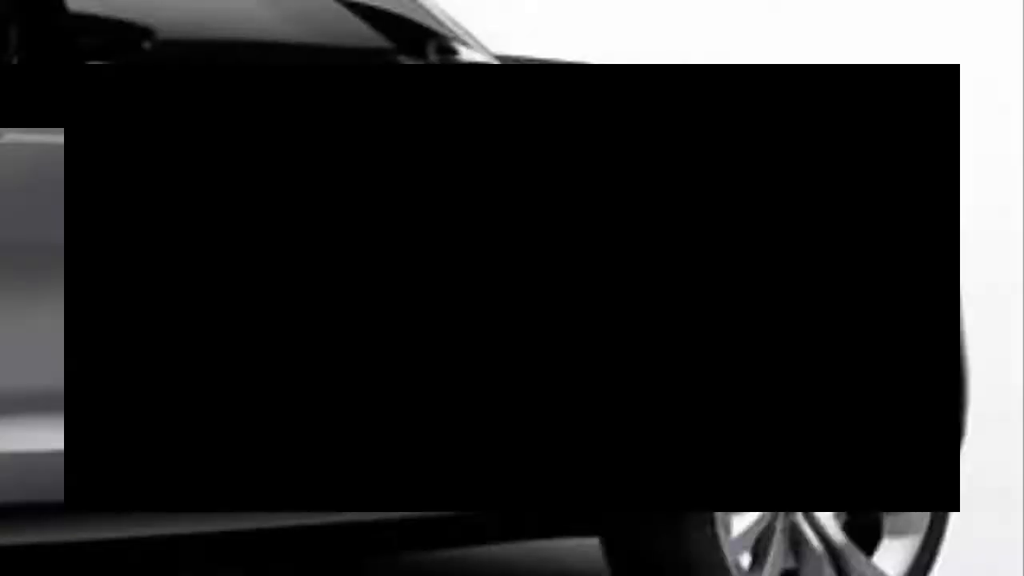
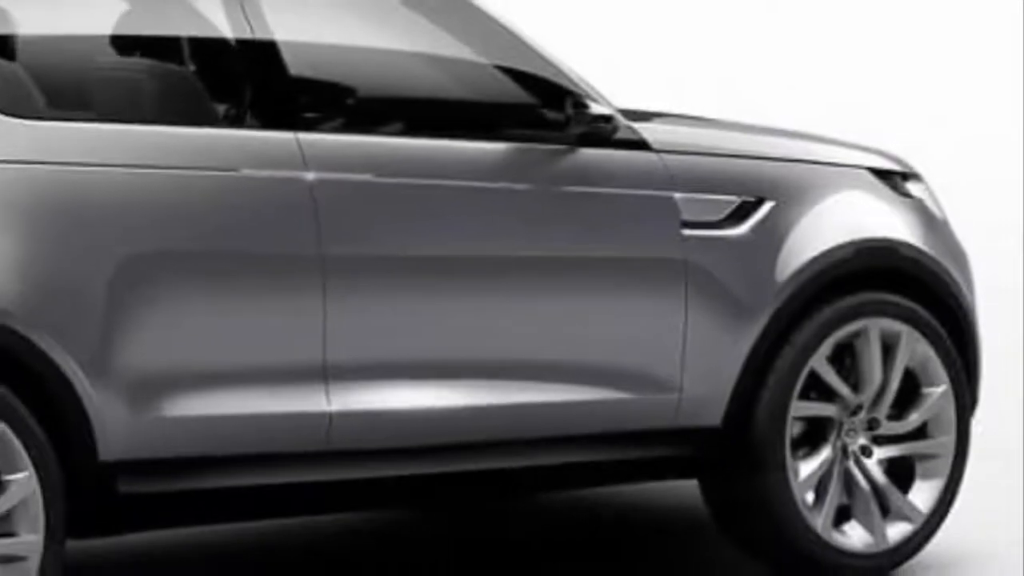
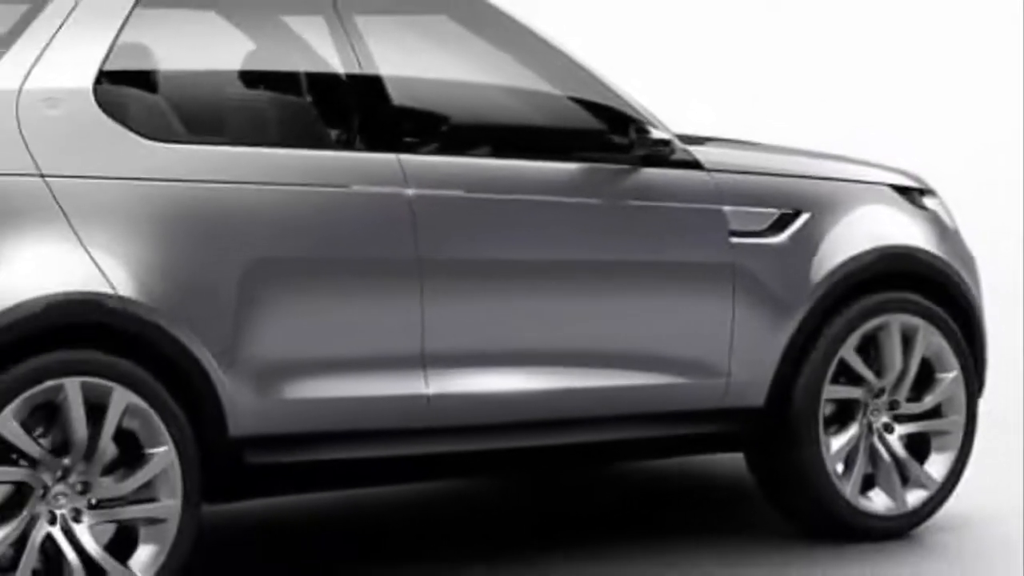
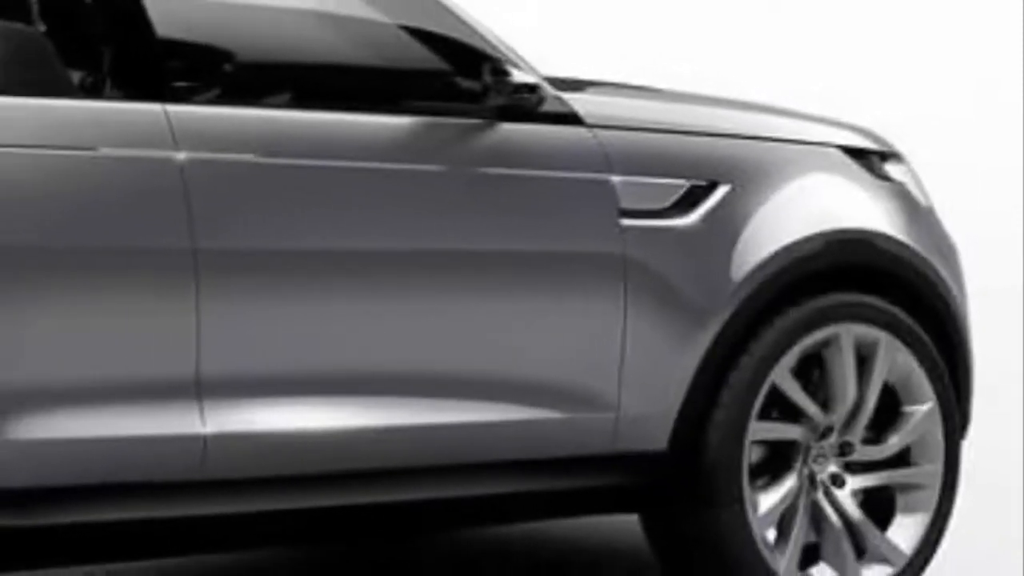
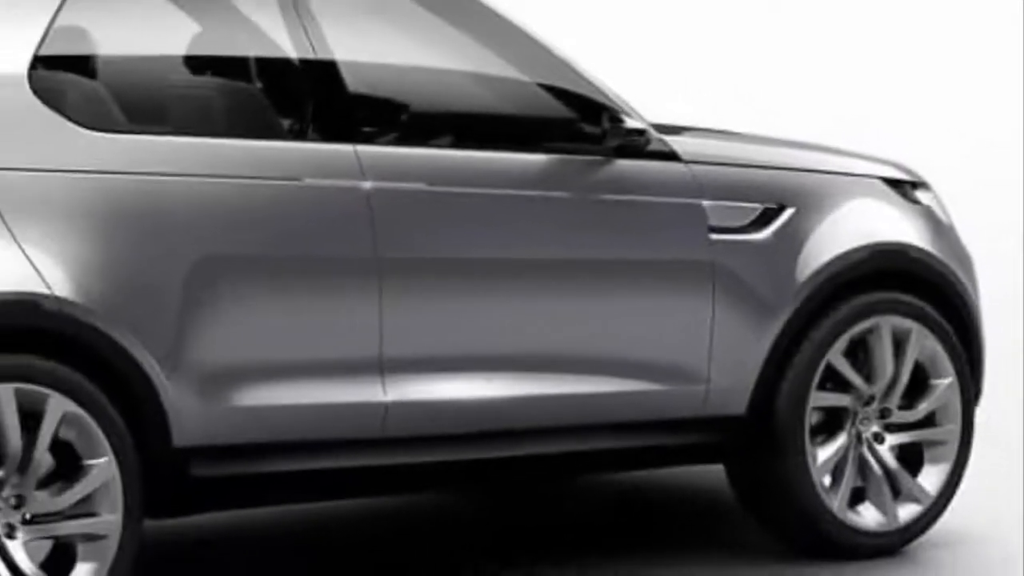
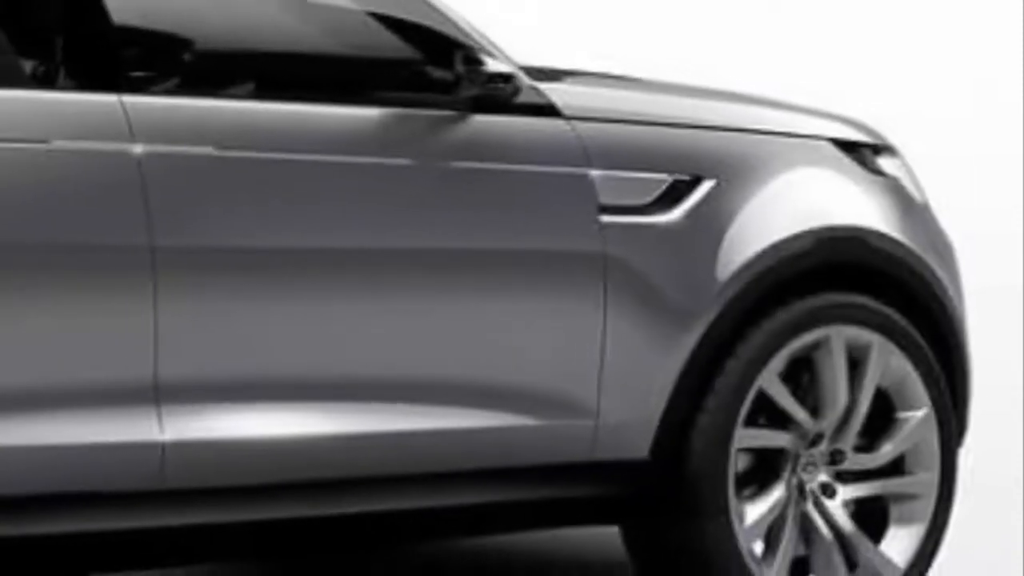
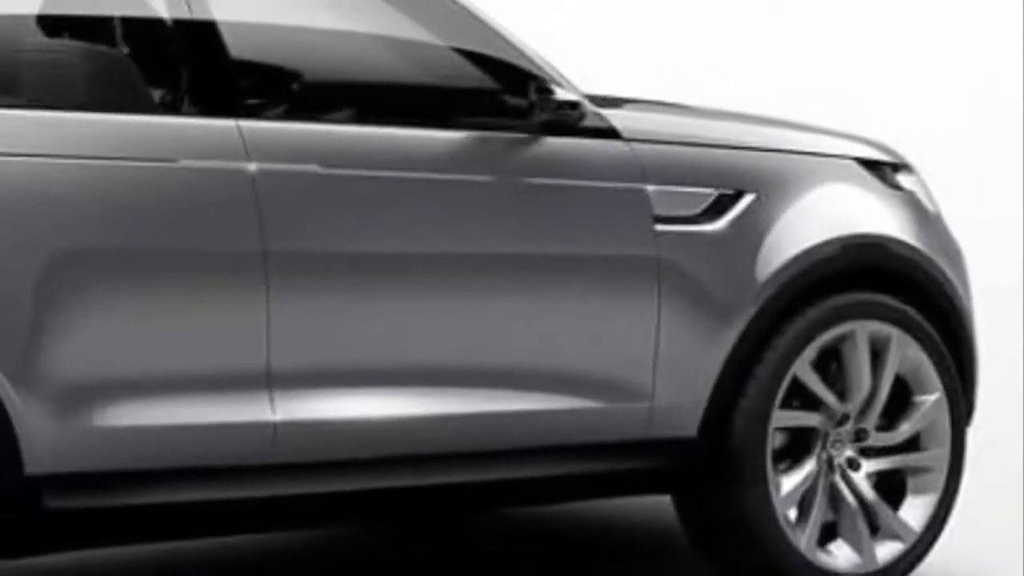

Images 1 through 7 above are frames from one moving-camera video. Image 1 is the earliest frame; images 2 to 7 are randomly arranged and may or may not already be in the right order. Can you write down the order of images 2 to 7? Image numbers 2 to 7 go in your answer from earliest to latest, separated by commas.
6, 4, 7, 2, 5, 3
